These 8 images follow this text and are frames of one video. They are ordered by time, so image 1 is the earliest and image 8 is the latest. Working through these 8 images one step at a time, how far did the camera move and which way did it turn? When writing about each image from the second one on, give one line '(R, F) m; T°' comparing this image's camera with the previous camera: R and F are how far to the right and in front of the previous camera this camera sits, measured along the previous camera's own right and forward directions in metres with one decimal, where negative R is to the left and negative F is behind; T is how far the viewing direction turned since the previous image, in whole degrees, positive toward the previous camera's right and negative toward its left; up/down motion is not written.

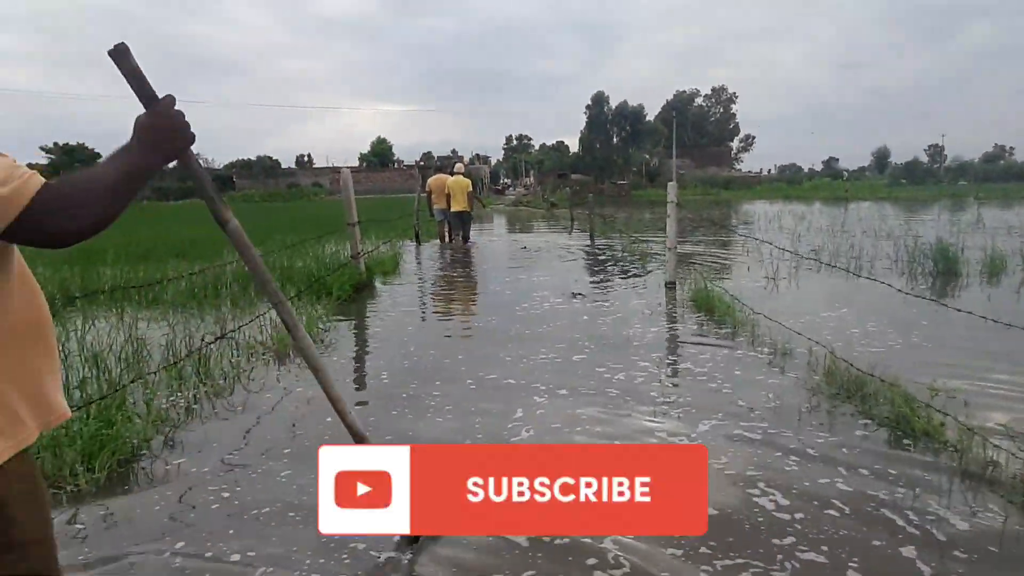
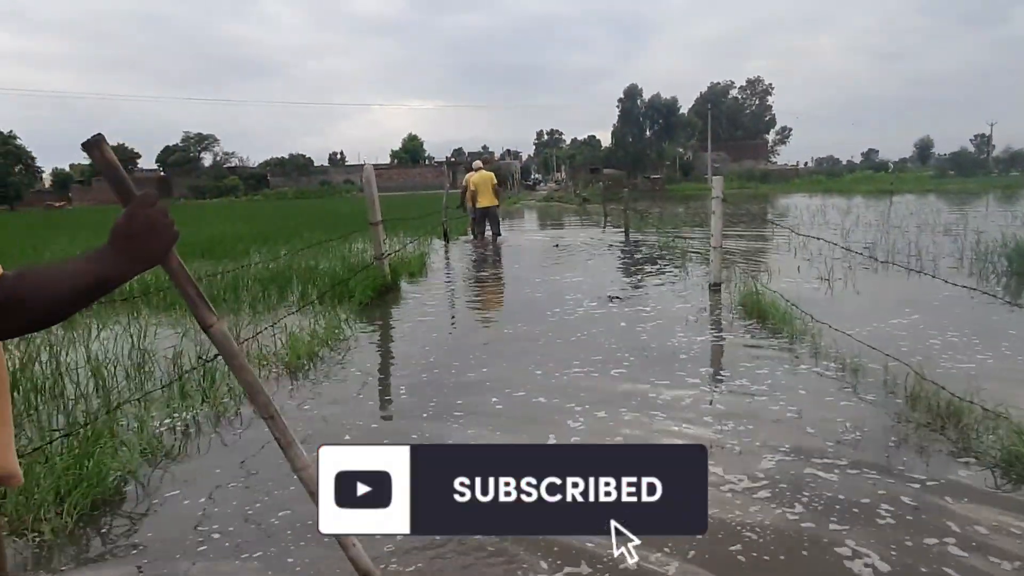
(0.0, +0.6) m; -3°
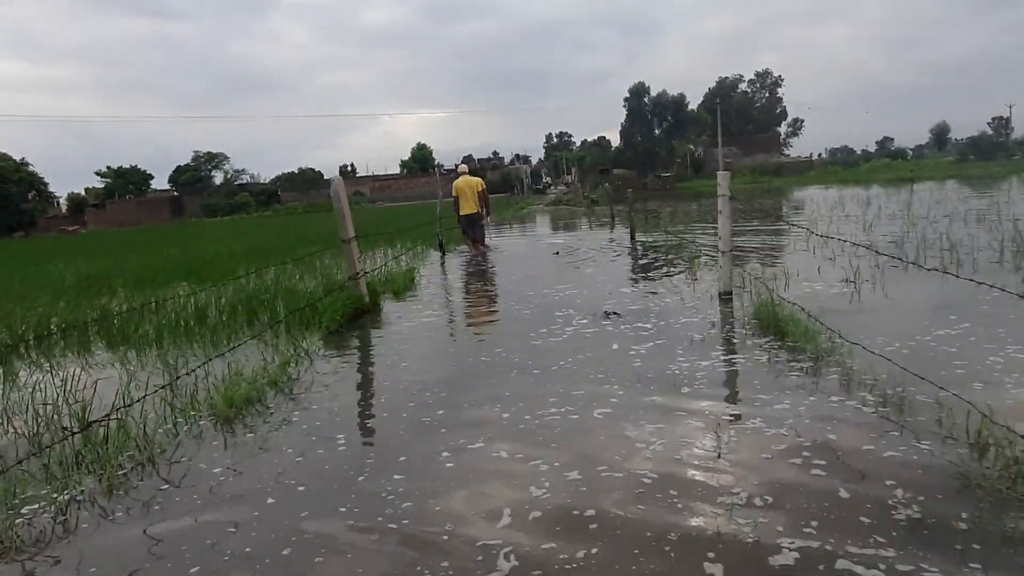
(+0.4, +0.9) m; -1°
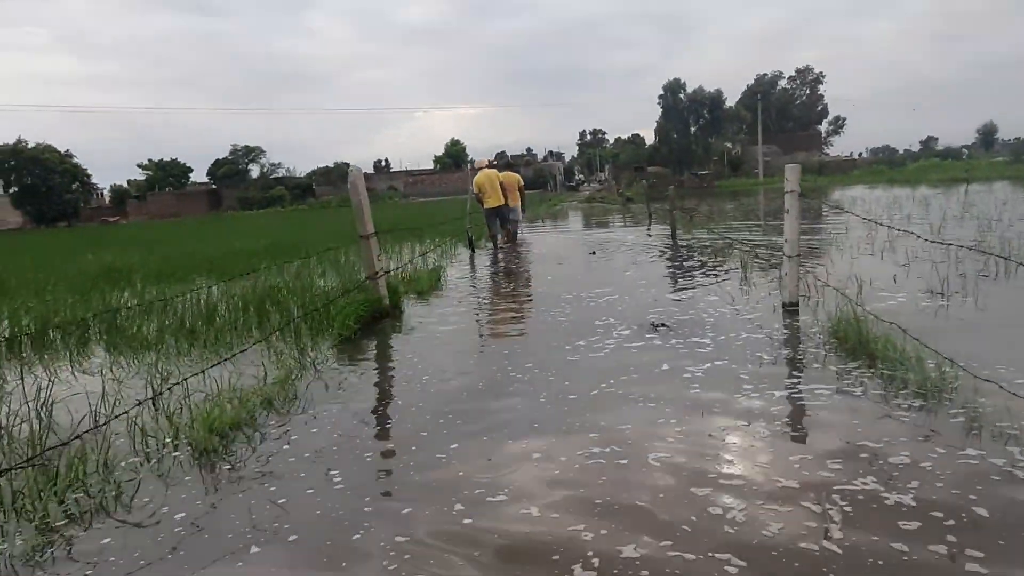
(0.0, +0.9) m; -3°
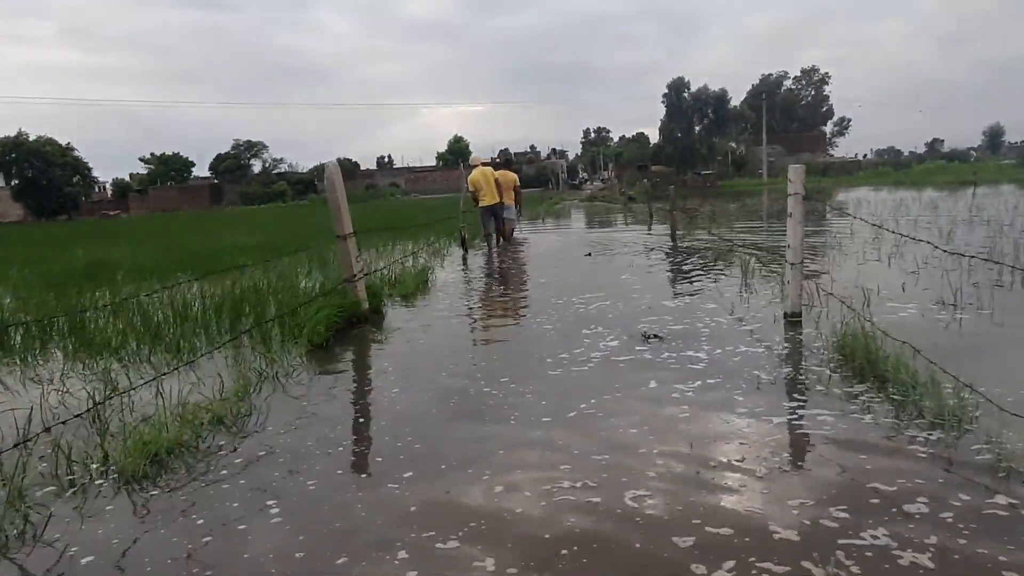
(+0.2, +0.4) m; 0°
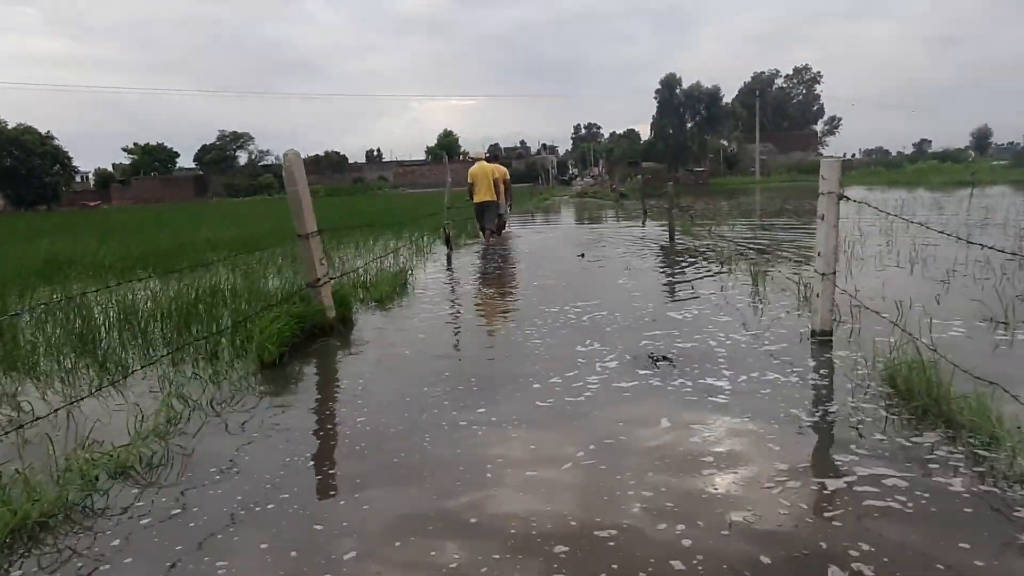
(0.0, +0.9) m; +1°
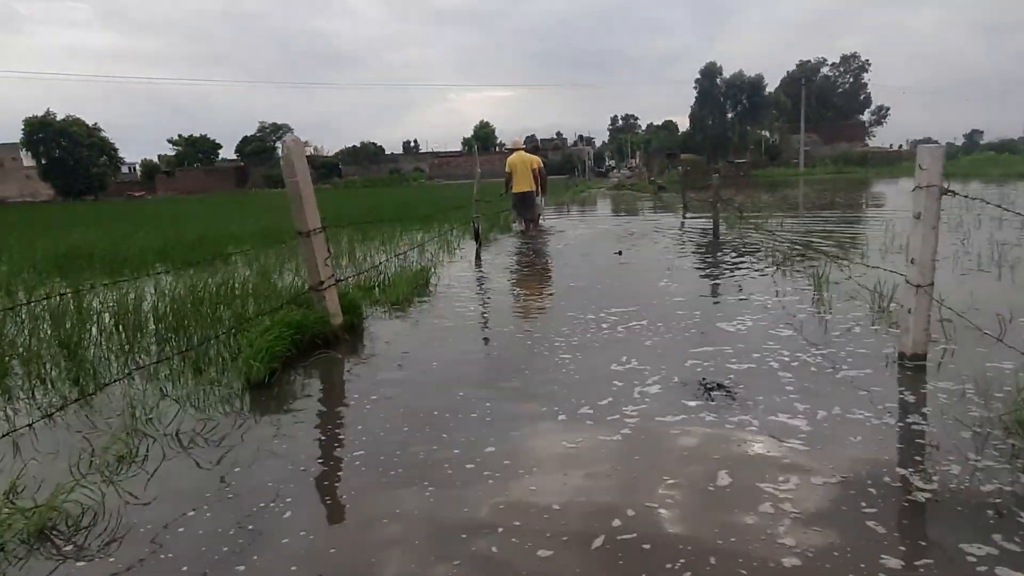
(+0.1, +0.8) m; -3°
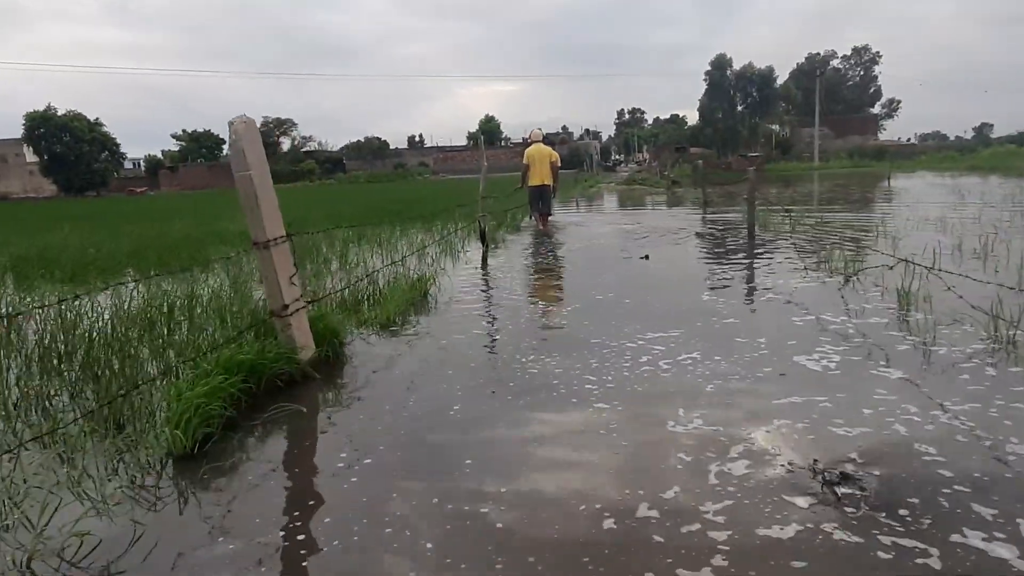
(-0.1, +1.4) m; 0°
